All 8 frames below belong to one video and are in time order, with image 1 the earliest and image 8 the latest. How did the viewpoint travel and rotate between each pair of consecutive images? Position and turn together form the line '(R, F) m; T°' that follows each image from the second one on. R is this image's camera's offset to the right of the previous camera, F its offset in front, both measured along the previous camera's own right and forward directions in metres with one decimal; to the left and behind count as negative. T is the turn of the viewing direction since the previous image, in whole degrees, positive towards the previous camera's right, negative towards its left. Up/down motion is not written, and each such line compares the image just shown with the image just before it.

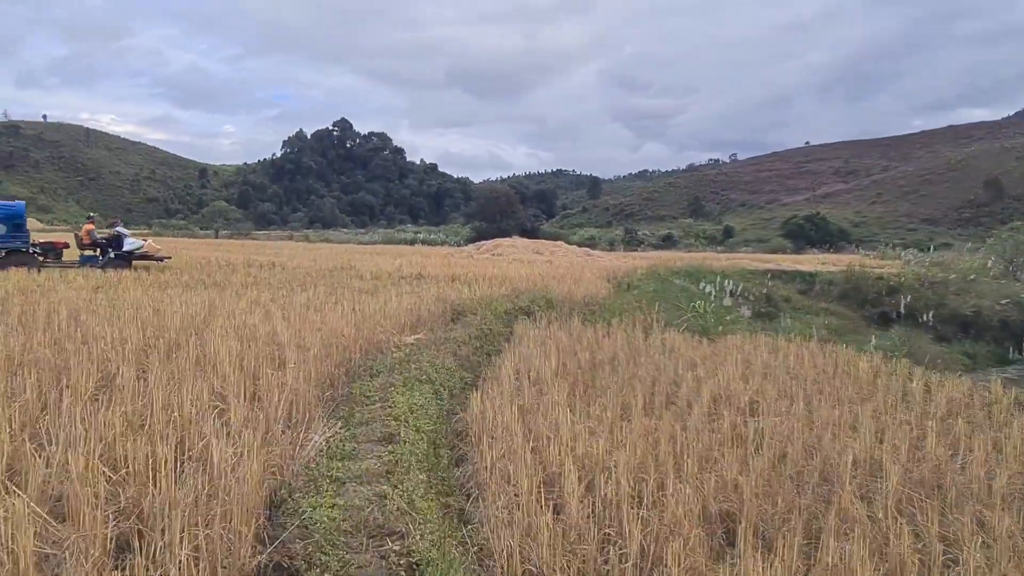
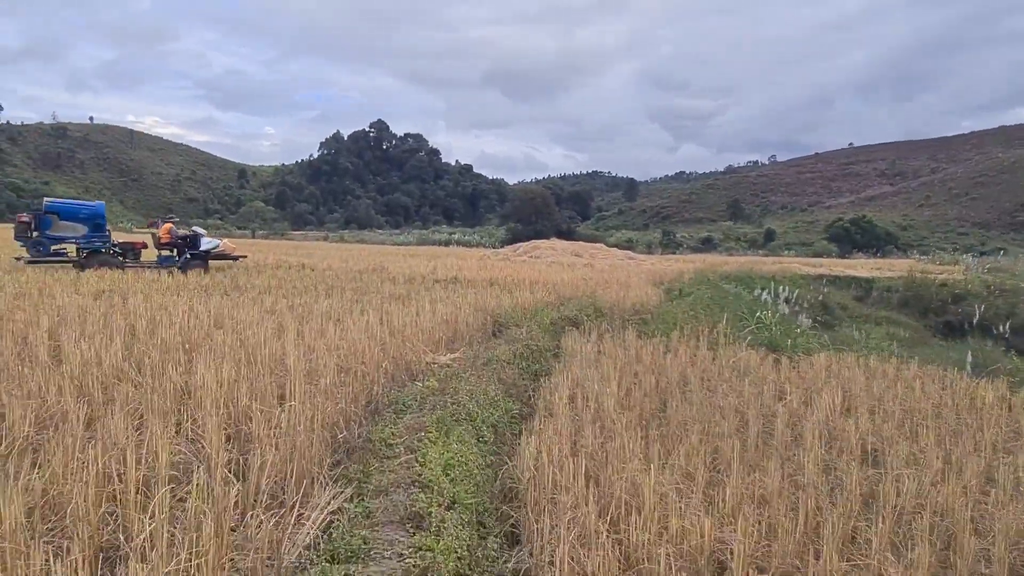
(-0.1, +0.9) m; -3°
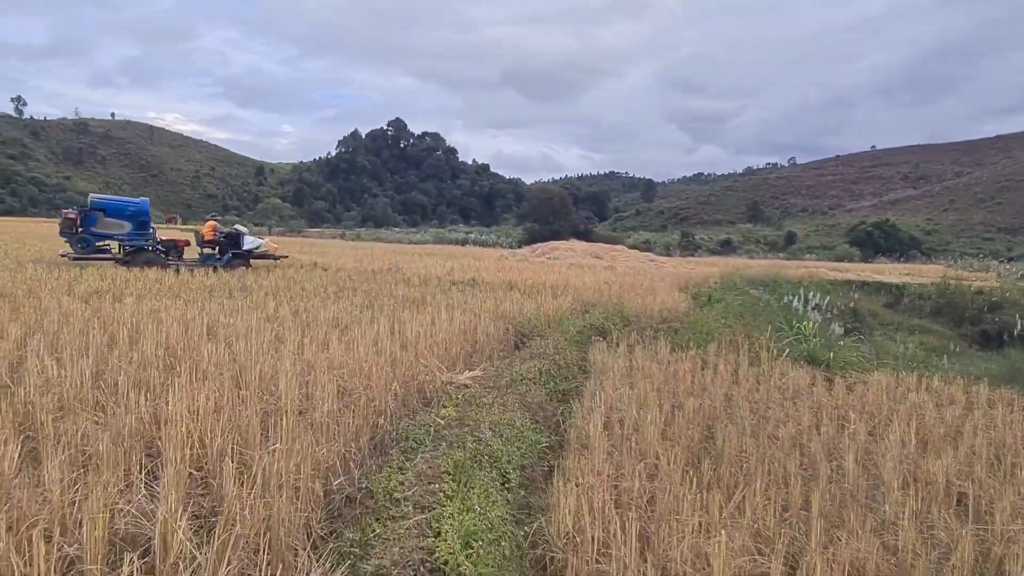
(-0.1, +0.6) m; -1°
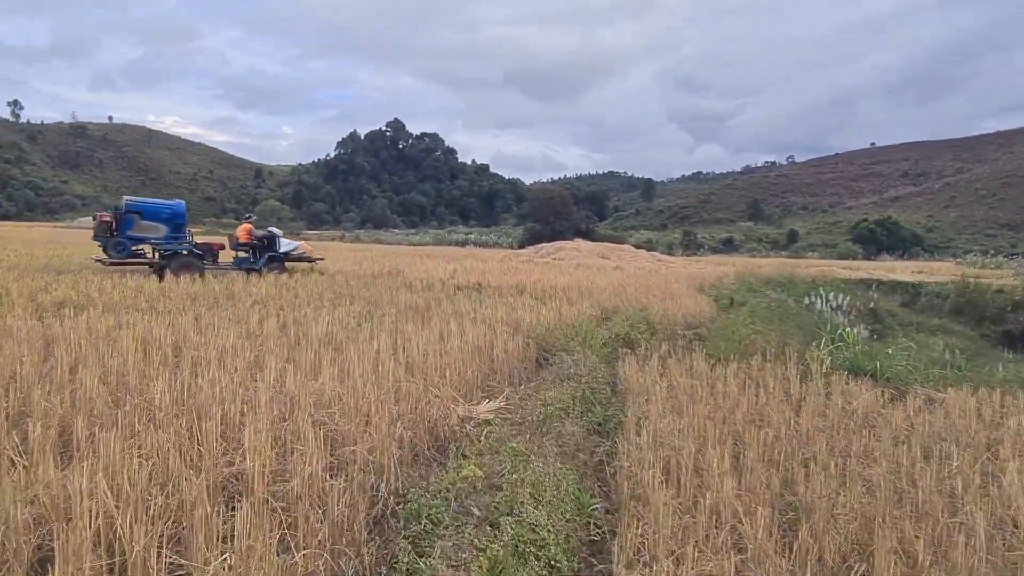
(-0.2, +0.8) m; 0°
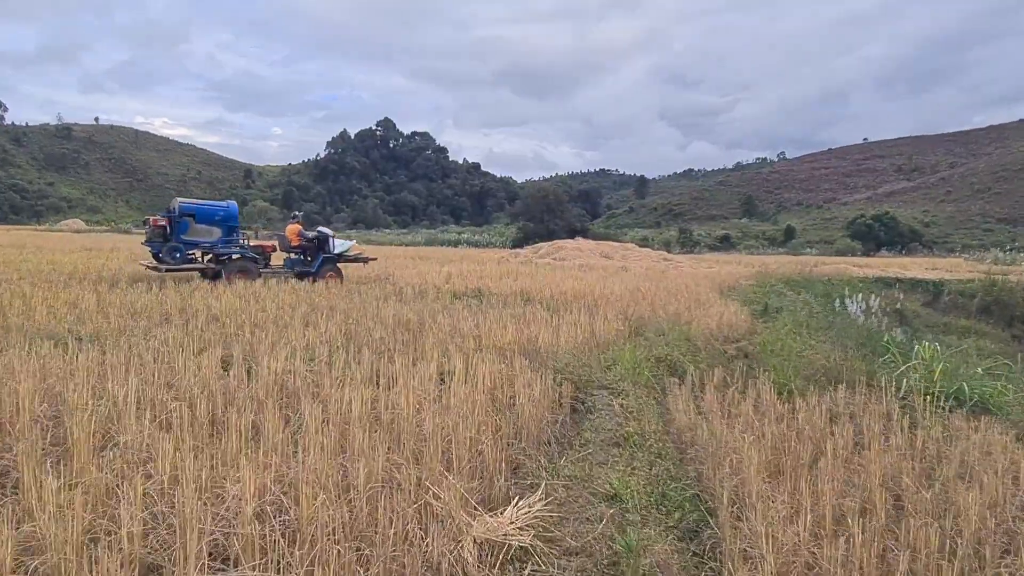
(-0.2, +1.4) m; +1°
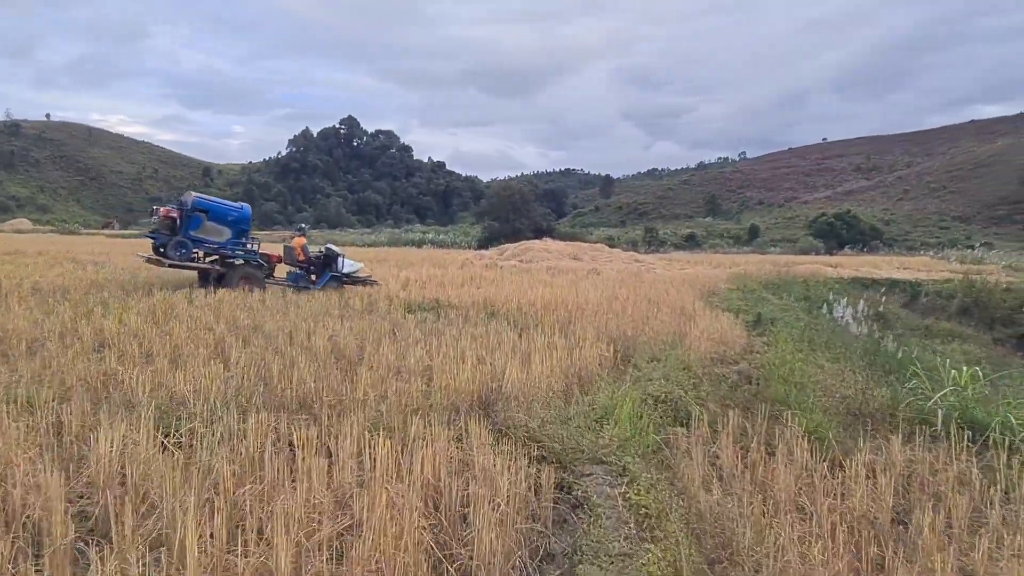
(0.0, +1.2) m; +3°
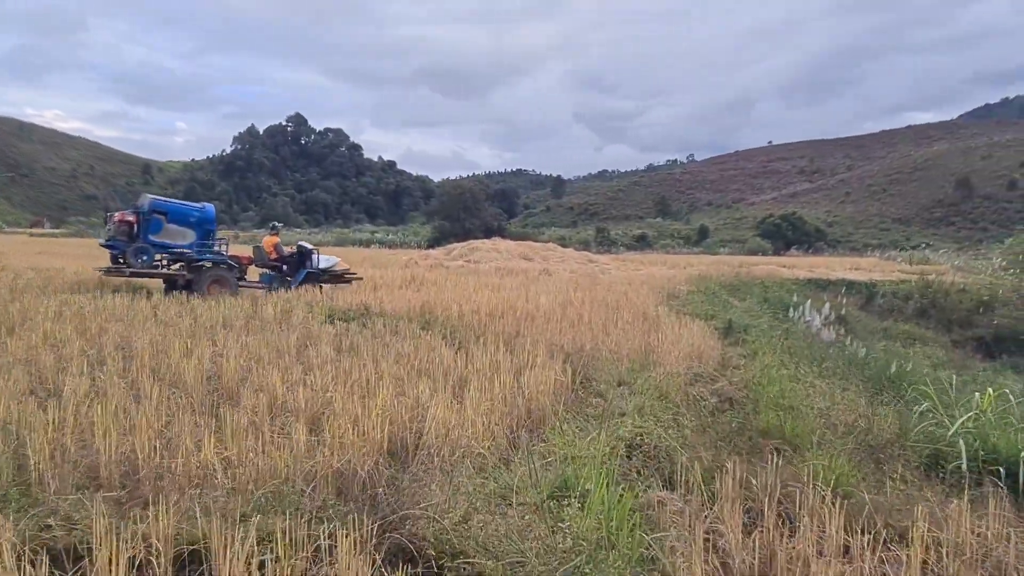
(+0.1, +1.2) m; +4°
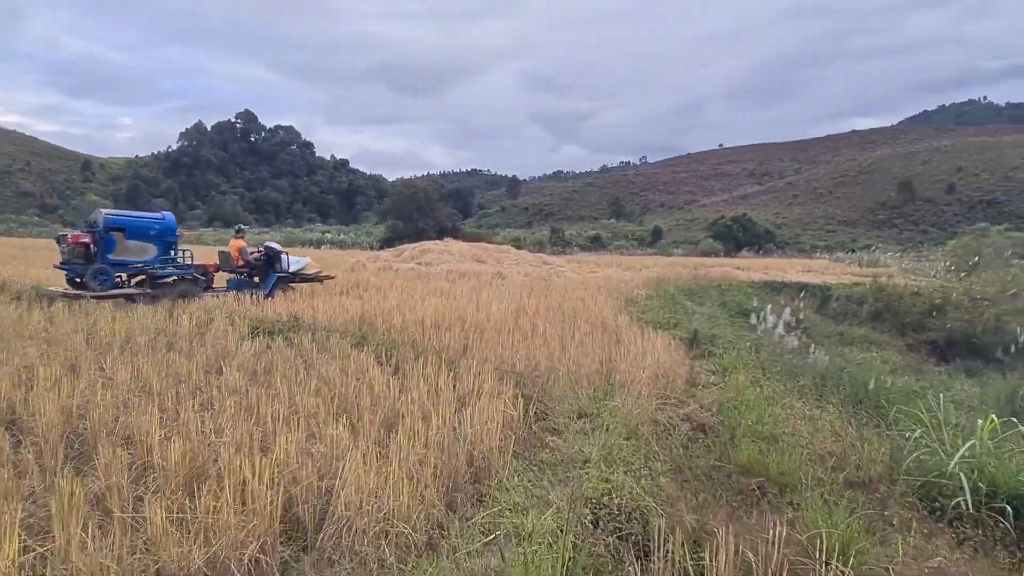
(+0.1, +0.7) m; +4°
